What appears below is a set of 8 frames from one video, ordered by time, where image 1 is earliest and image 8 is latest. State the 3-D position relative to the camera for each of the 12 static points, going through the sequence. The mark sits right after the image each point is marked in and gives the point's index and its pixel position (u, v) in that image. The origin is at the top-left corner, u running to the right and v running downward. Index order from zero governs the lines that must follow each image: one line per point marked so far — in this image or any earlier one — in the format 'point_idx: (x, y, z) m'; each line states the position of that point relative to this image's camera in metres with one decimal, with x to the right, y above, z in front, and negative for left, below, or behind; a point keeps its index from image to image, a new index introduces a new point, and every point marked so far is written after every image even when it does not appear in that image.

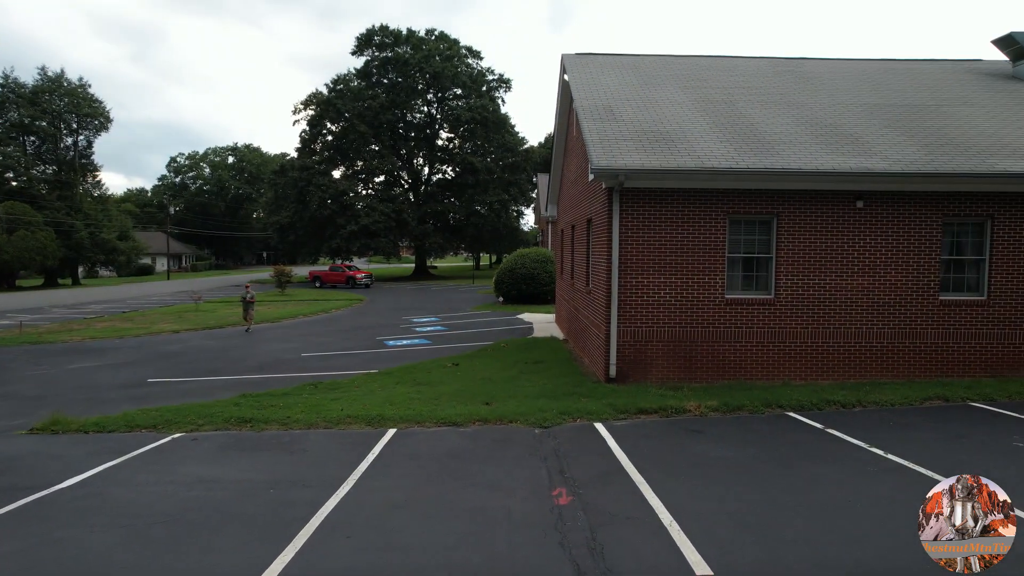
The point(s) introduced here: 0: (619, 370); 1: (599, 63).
0: (+1.5, -1.2, +9.5) m
1: (+1.8, +4.7, +13.7) m
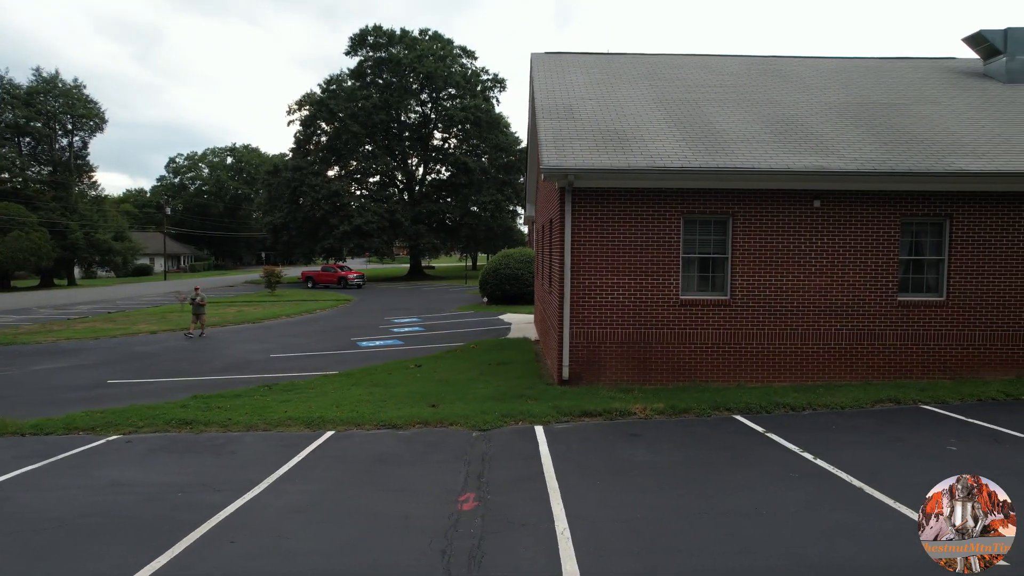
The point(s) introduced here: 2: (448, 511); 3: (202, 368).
0: (+0.8, -1.2, +9.4) m
1: (+1.1, +4.7, +13.6) m
2: (-0.5, -1.6, +4.7) m
3: (-6.0, -1.6, +12.6) m
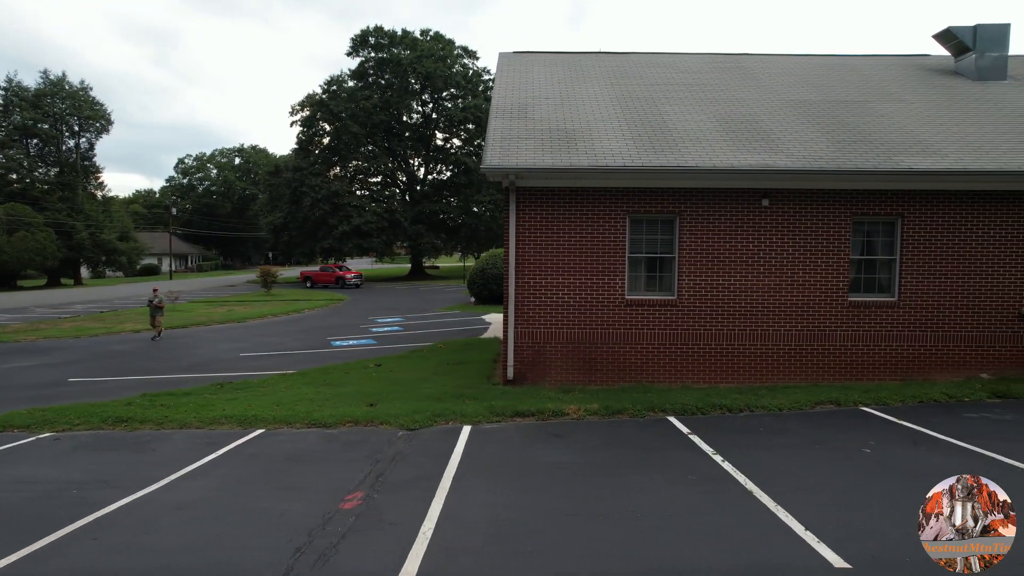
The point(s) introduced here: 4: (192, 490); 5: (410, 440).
0: (0.0, -1.2, +9.4) m
1: (+0.4, +4.7, +13.5) m
2: (-1.4, -1.6, +4.7) m
3: (-6.7, -1.6, +12.7) m
4: (-2.6, -1.6, +5.3) m
5: (-1.1, -1.6, +6.9) m
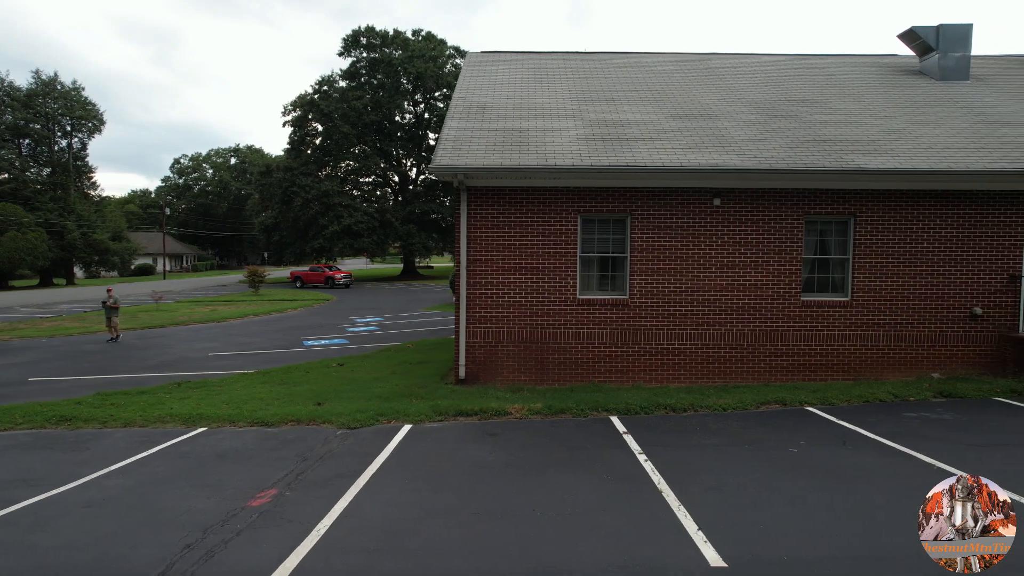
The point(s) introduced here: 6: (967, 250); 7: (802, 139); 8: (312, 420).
0: (-0.6, -1.2, +9.4) m
1: (-0.3, +4.7, +13.5) m
2: (-2.1, -1.6, +4.8) m
3: (-7.4, -1.6, +12.7) m
4: (-3.3, -1.6, +5.3) m
5: (-1.8, -1.6, +6.9) m
6: (+6.5, +0.5, +9.3) m
7: (+4.4, +2.2, +9.8) m
8: (-2.4, -1.6, +7.8) m
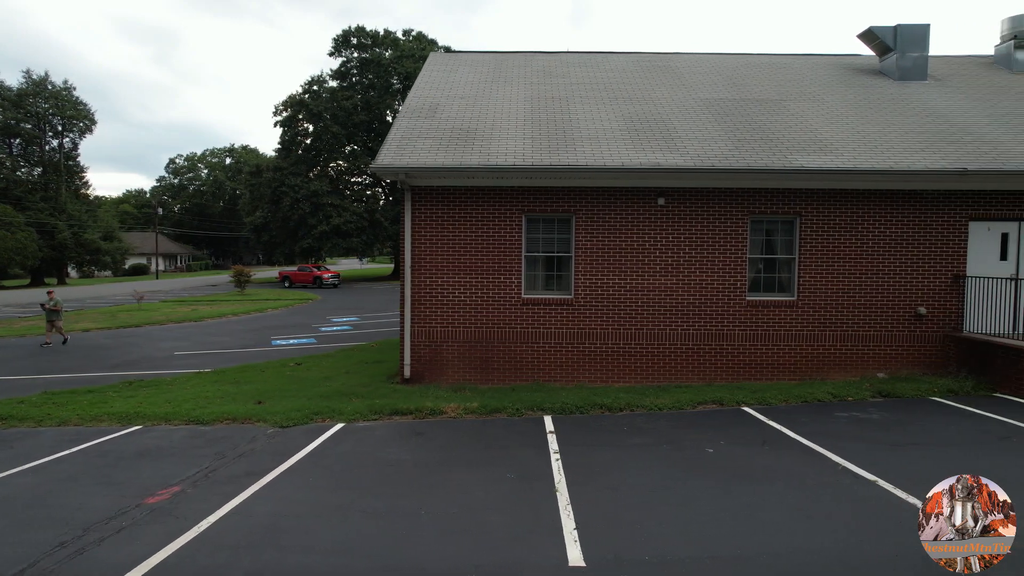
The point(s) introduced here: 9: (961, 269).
0: (-1.4, -1.2, +9.4) m
1: (-1.0, +4.7, +13.6) m
2: (-2.9, -1.6, +4.8) m
3: (-8.2, -1.5, +12.7) m
4: (-4.1, -1.6, +5.3) m
5: (-2.6, -1.6, +6.9) m
6: (+5.7, +0.5, +9.3) m
7: (+3.6, +2.3, +9.8) m
8: (-3.2, -1.6, +7.9) m
9: (+6.4, +0.3, +9.3) m
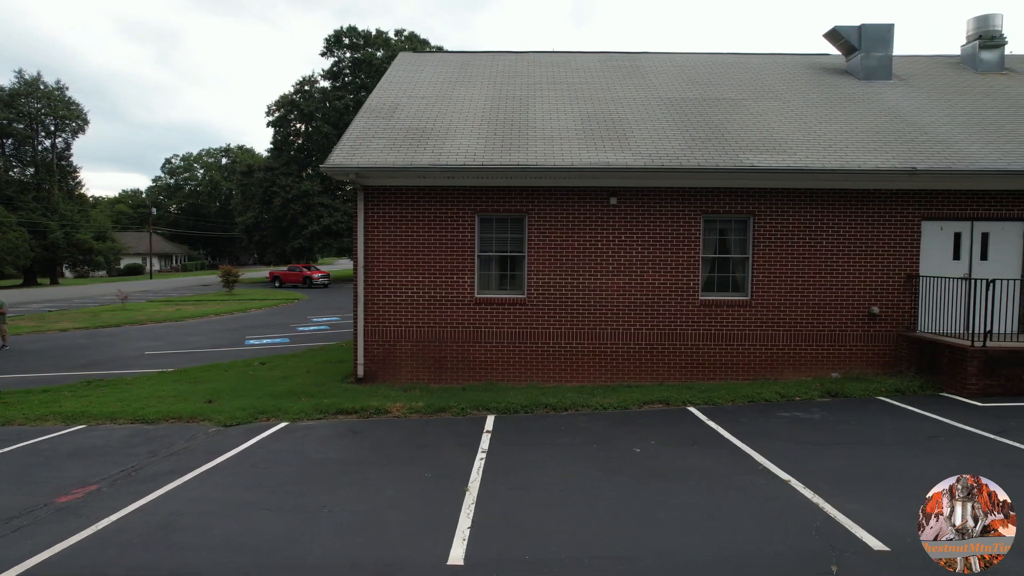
0: (-2.1, -1.2, +9.4) m
1: (-1.7, +4.7, +13.6) m
2: (-3.5, -1.6, +4.8) m
3: (-8.9, -1.5, +12.7) m
4: (-4.8, -1.6, +5.3) m
5: (-3.3, -1.6, +6.9) m
6: (+5.0, +0.5, +9.3) m
7: (+2.9, +2.3, +9.8) m
8: (-3.9, -1.6, +7.9) m
9: (+5.7, +0.3, +9.3) m
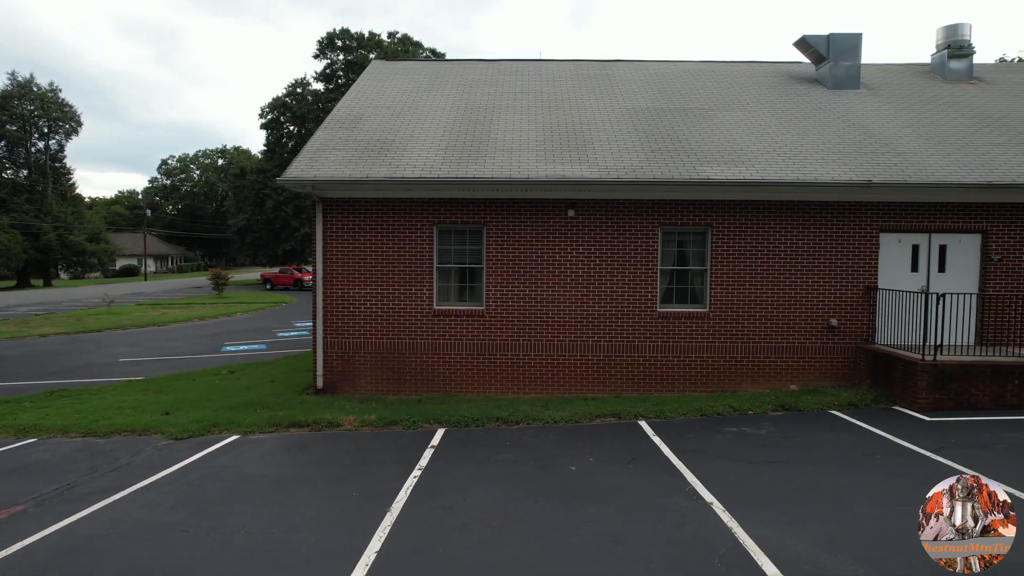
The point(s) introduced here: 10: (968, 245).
0: (-2.7, -1.4, +9.4) m
1: (-2.3, +4.6, +13.6) m
2: (-4.1, -1.8, +4.8) m
3: (-9.4, -1.7, +12.8) m
4: (-5.3, -1.8, +5.4) m
5: (-3.8, -1.8, +7.0) m
6: (+4.4, +0.4, +9.3) m
7: (+2.3, +2.1, +9.8) m
8: (-4.4, -1.7, +7.9) m
9: (+5.1, +0.1, +9.3) m
10: (+6.5, +0.6, +9.2) m
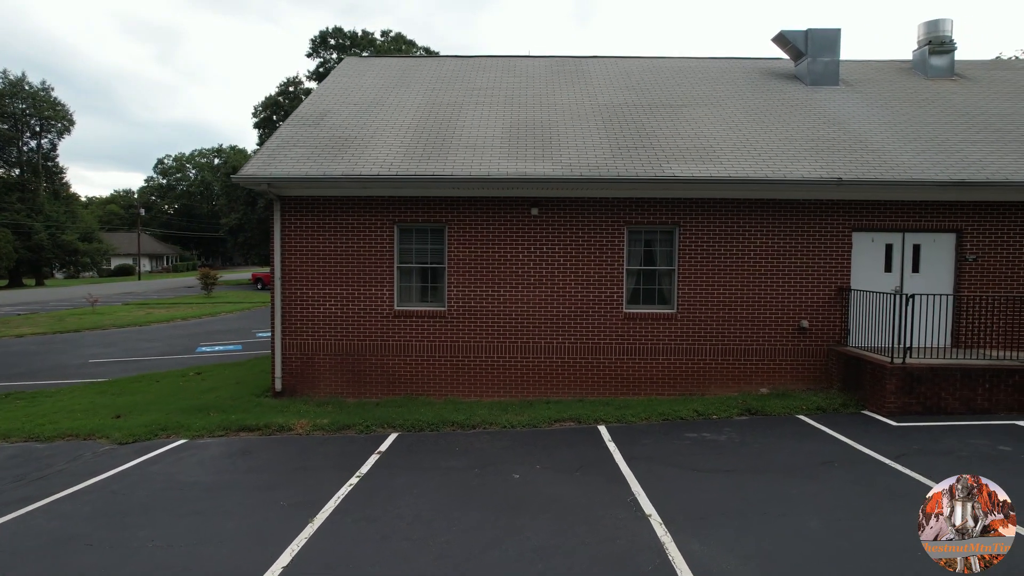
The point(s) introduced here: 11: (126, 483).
0: (-3.2, -1.4, +9.2) m
1: (-2.8, +4.6, +13.3) m
2: (-4.6, -1.8, +4.6) m
3: (-10.0, -1.7, +12.5) m
4: (-5.9, -1.8, +5.1) m
5: (-4.4, -1.8, +6.7) m
6: (+3.9, +0.4, +9.1) m
7: (+1.8, +2.1, +9.6) m
8: (-5.0, -1.7, +7.7) m
9: (+4.6, +0.1, +9.0) m
10: (+6.0, +0.6, +9.0) m
11: (-3.4, -1.8, +5.8) m
